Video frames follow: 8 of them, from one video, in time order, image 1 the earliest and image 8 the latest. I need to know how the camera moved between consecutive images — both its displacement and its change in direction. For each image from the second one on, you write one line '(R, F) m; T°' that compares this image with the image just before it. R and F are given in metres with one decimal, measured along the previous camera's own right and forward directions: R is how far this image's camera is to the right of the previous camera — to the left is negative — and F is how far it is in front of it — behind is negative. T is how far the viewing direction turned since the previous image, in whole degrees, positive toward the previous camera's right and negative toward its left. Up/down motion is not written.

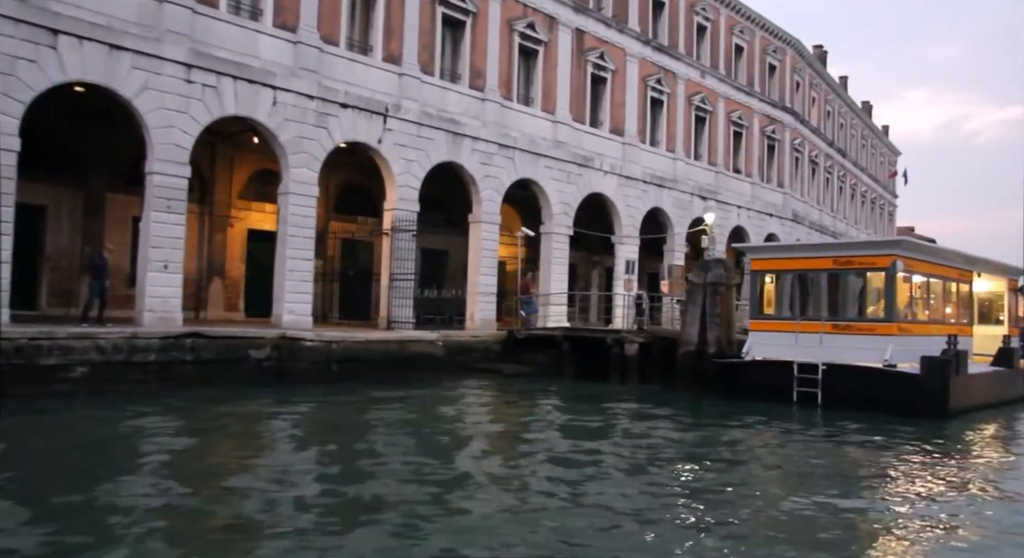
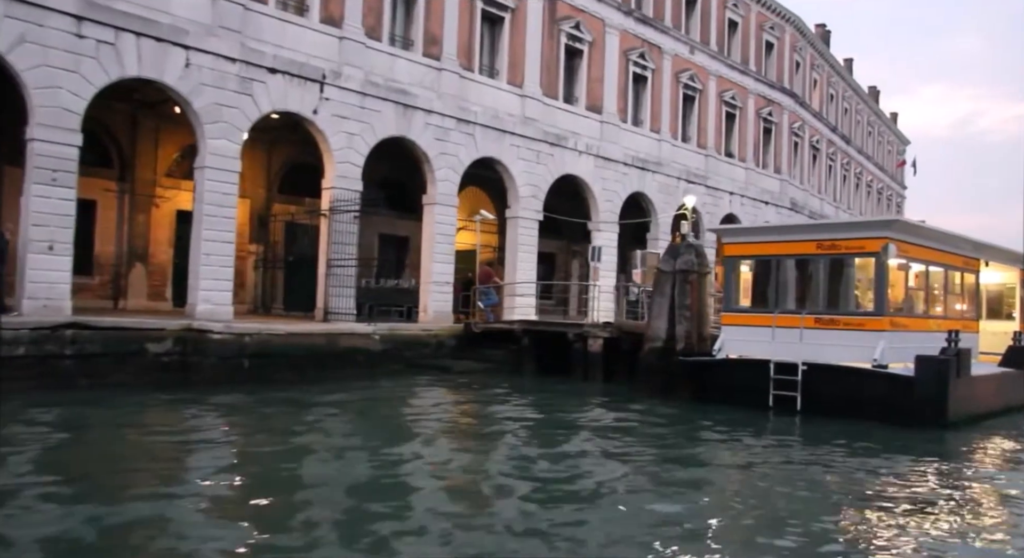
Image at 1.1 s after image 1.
(+1.2, +1.9) m; -1°
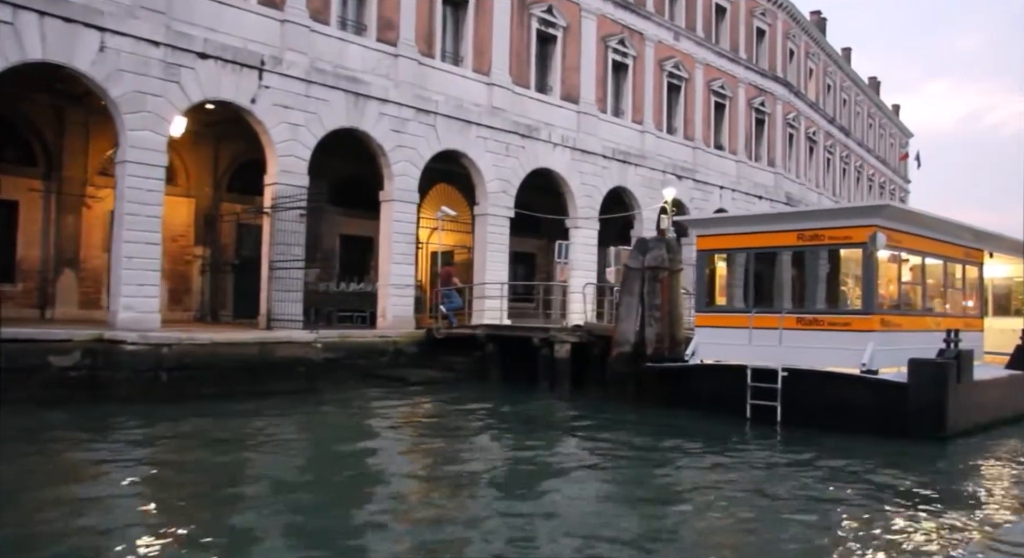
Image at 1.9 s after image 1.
(+0.9, +1.4) m; -1°
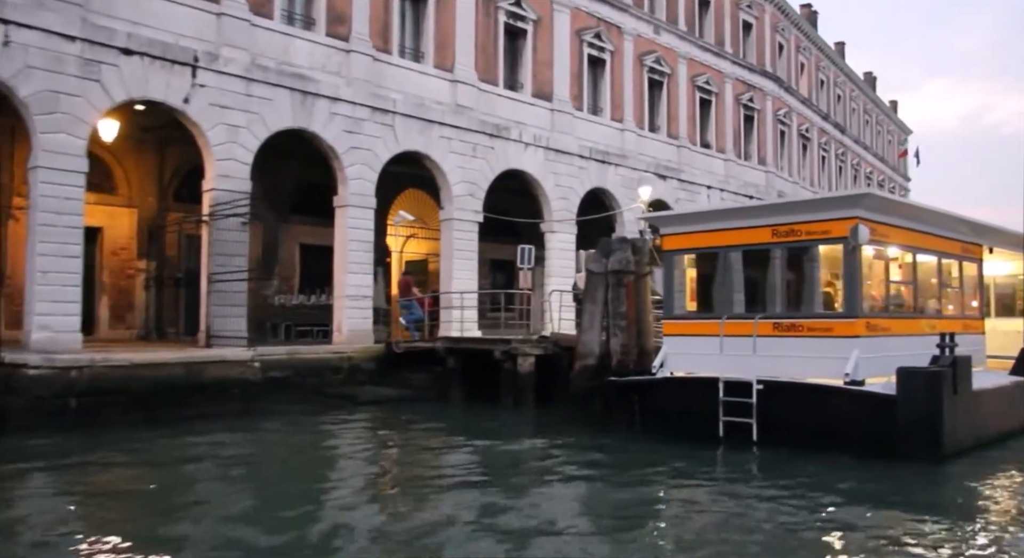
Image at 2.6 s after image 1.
(+0.8, +1.2) m; 0°
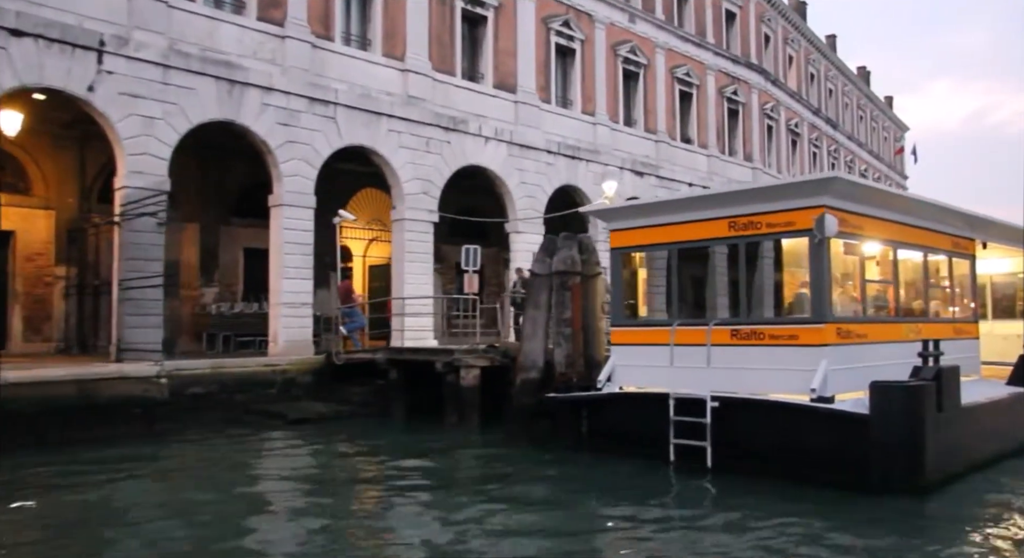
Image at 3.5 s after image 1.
(+0.9, +1.4) m; 0°
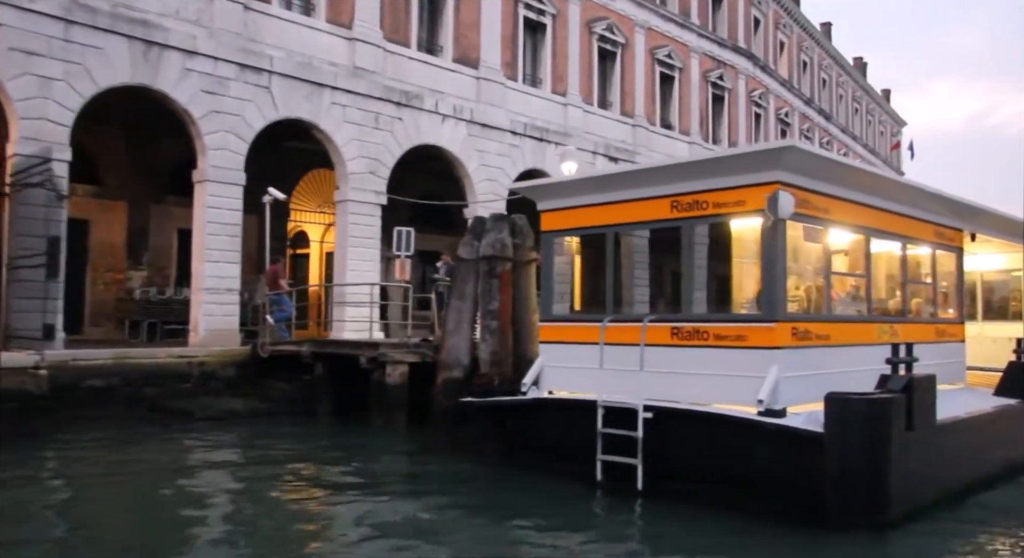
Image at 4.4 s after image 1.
(+0.9, +1.3) m; 0°
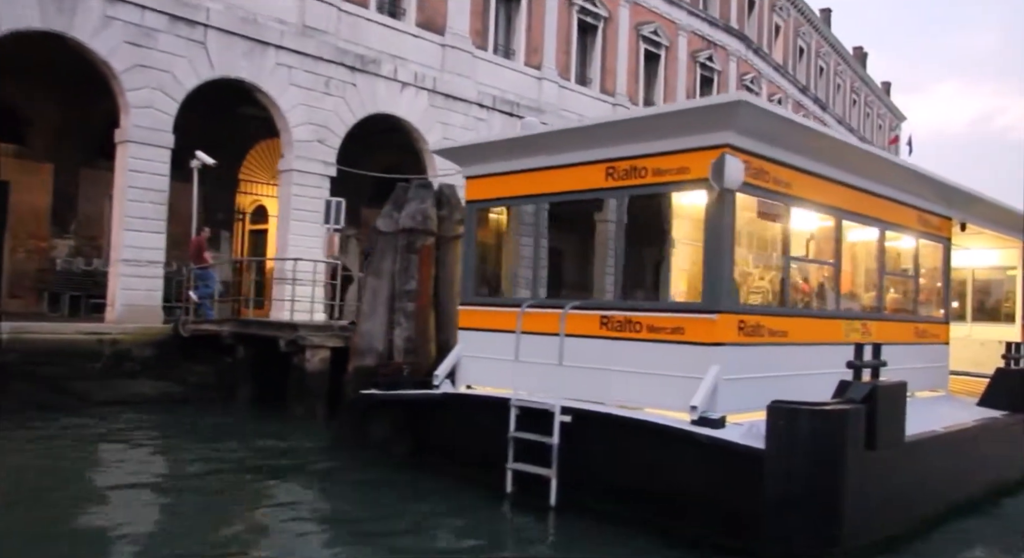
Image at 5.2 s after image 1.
(+0.8, +1.2) m; 0°
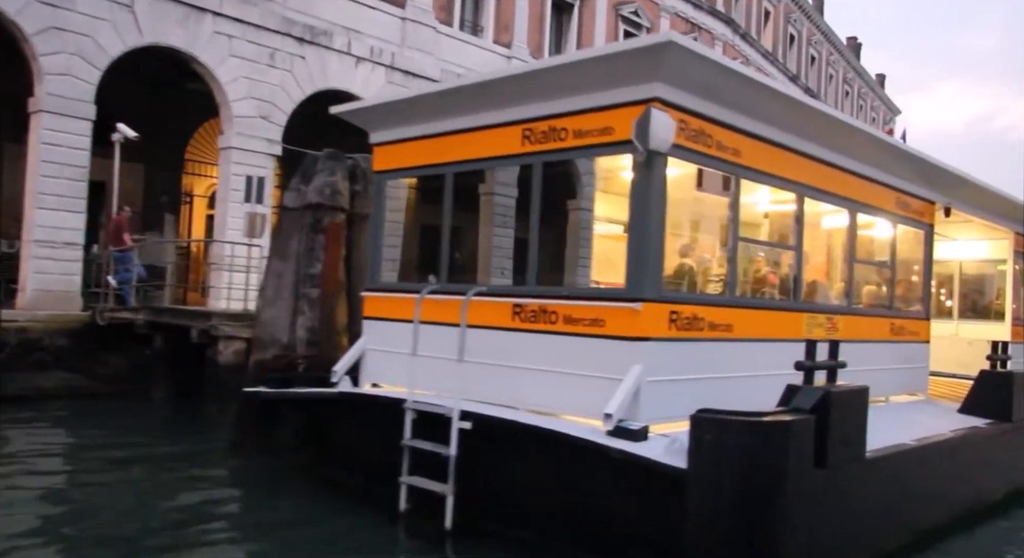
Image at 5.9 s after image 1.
(+0.7, +1.0) m; 0°
